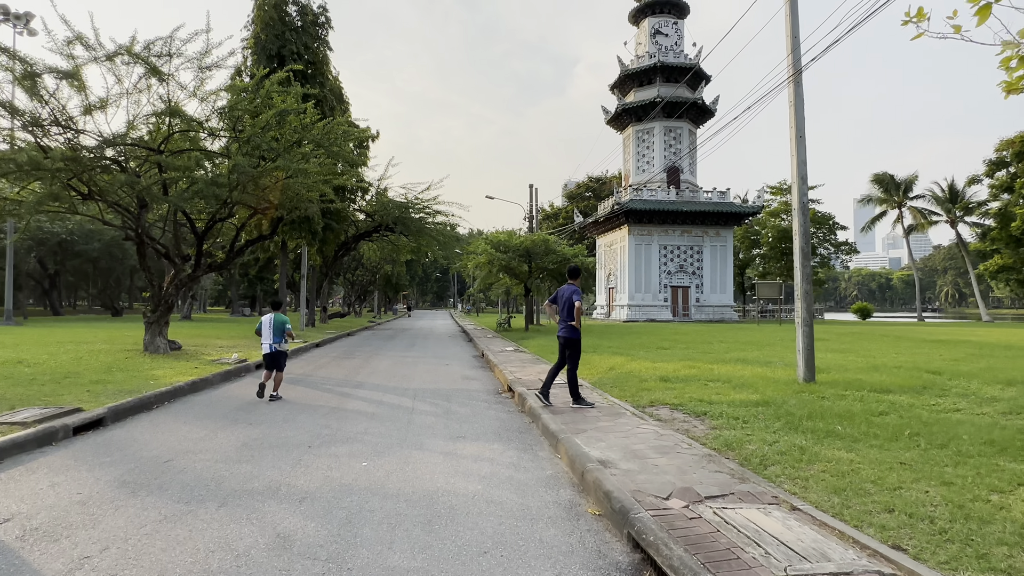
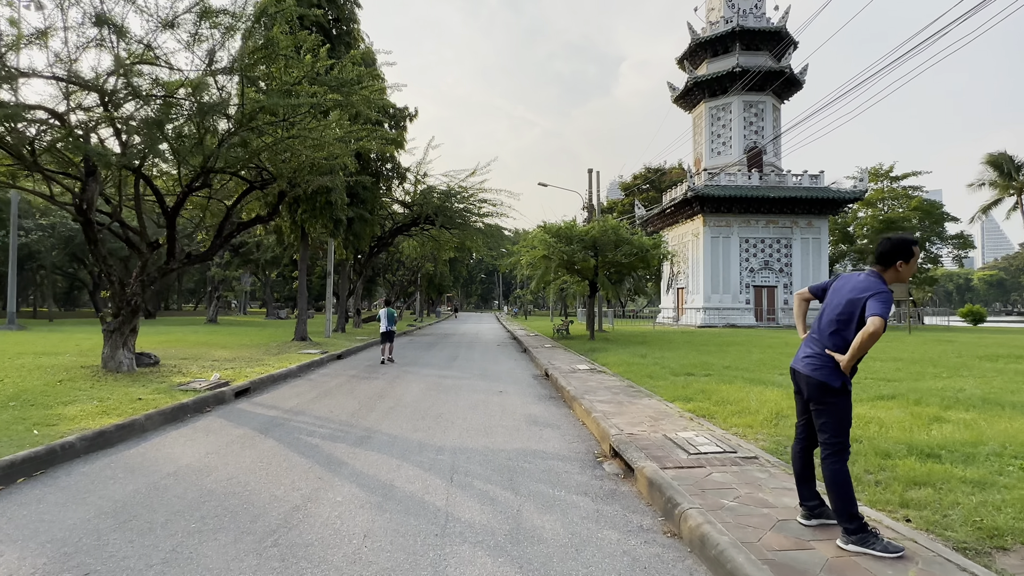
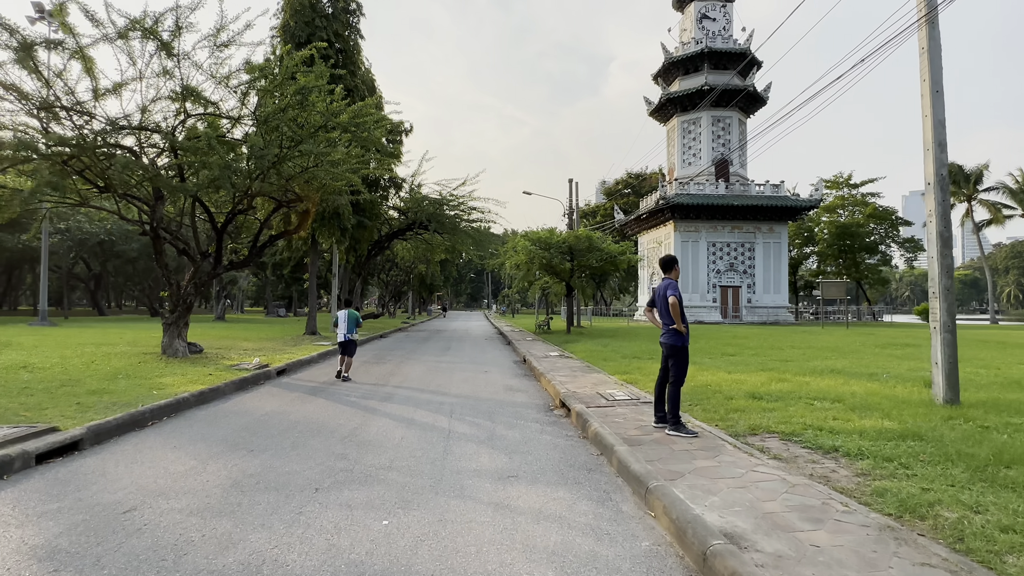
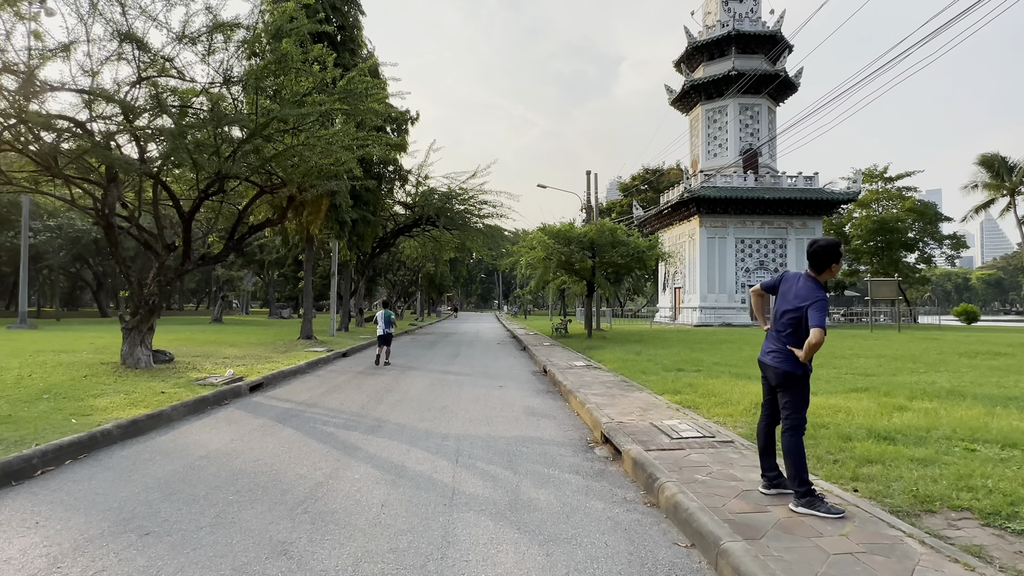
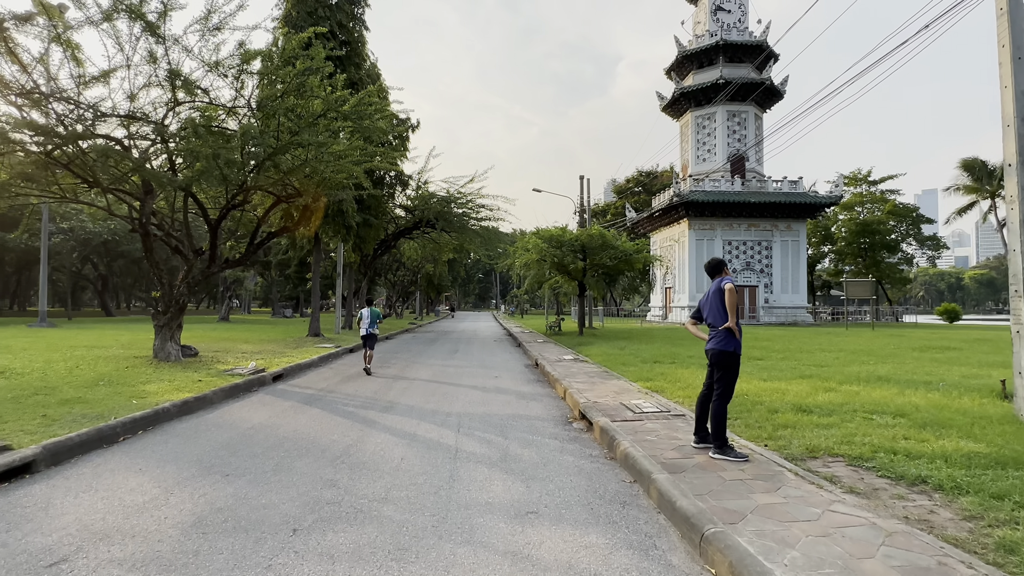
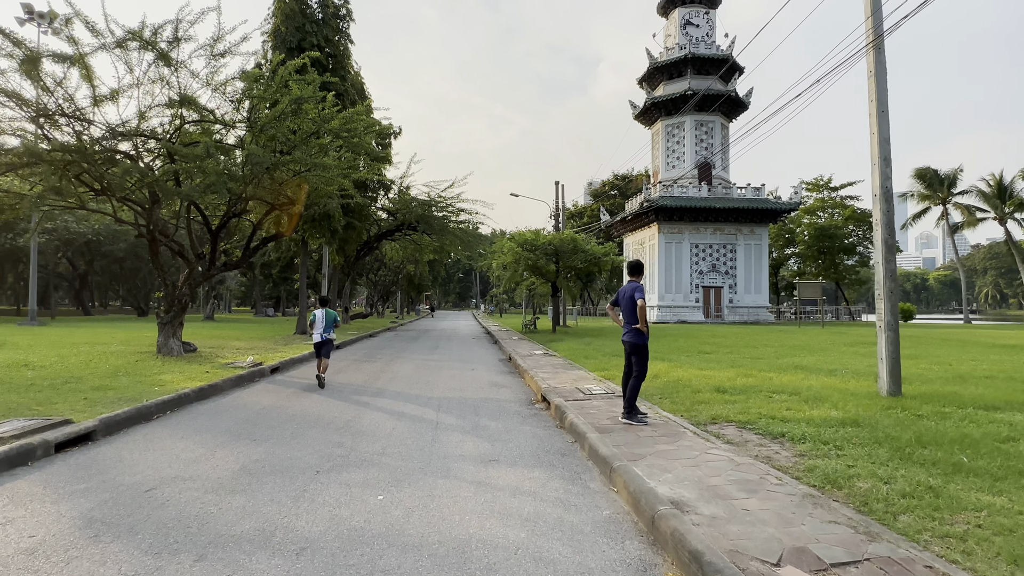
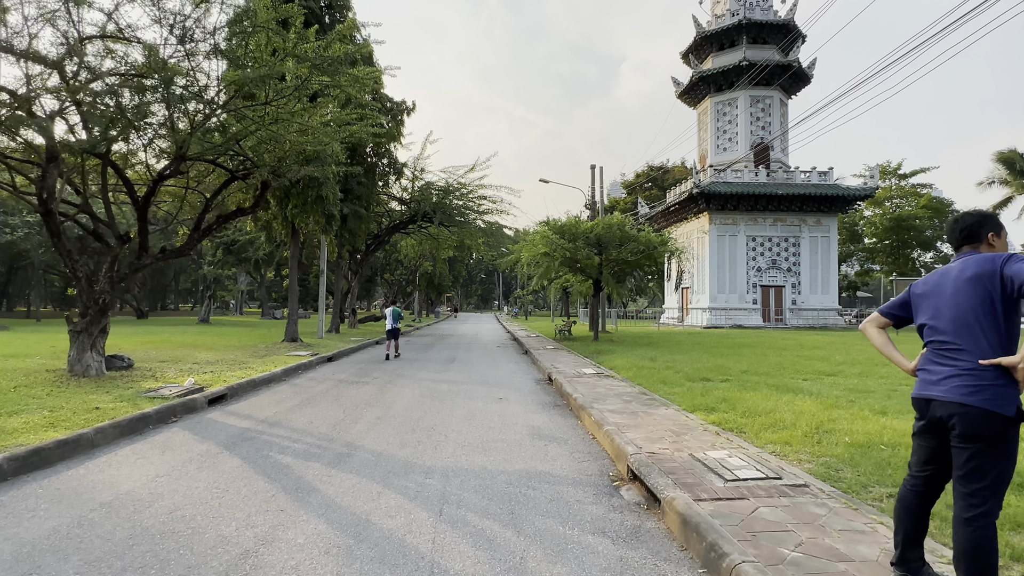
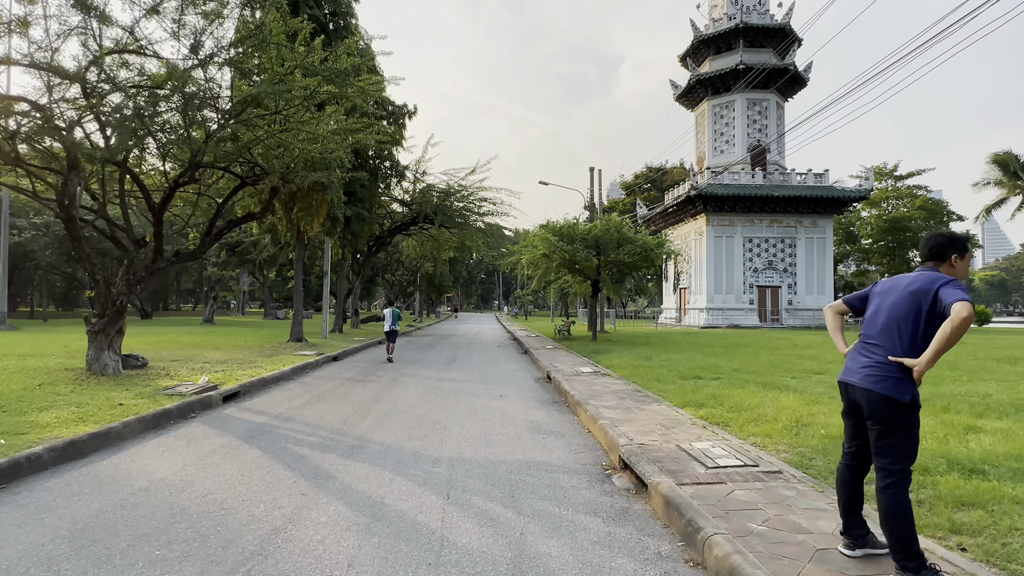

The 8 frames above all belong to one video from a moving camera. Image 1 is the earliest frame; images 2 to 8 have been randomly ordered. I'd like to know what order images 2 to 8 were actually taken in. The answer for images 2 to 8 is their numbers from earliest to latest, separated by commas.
6, 3, 5, 4, 2, 8, 7
